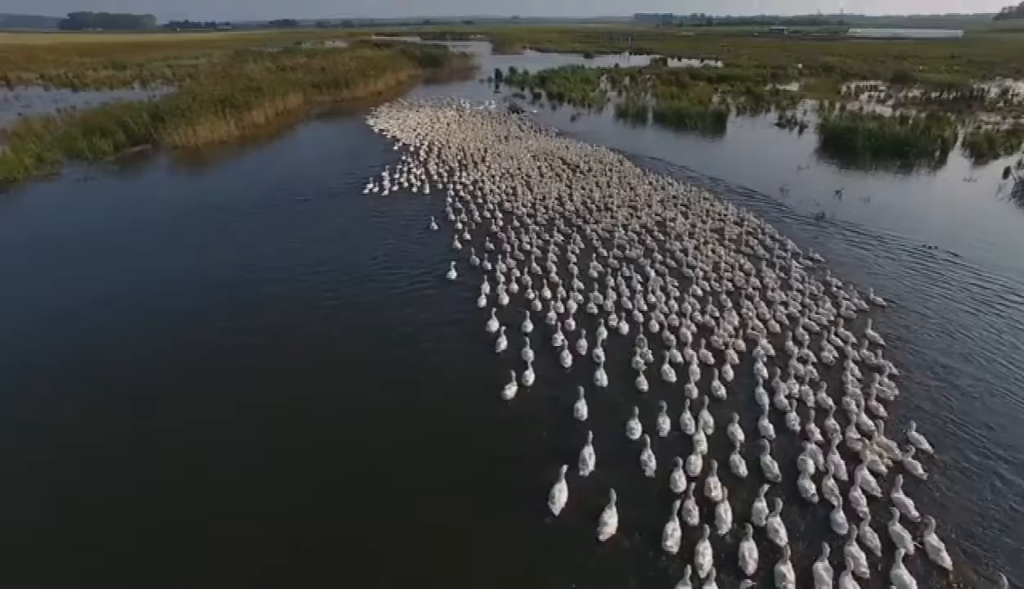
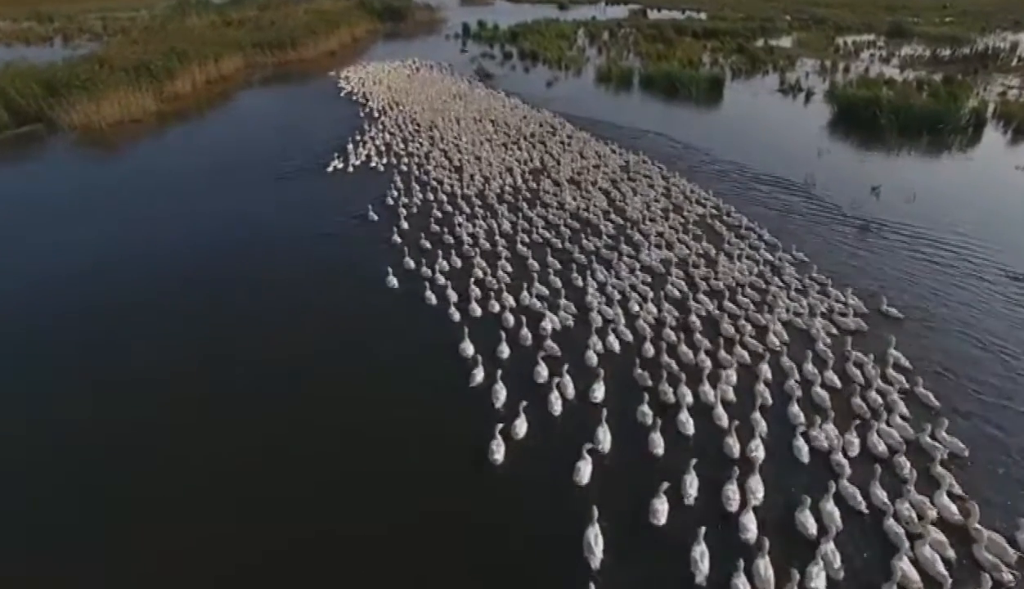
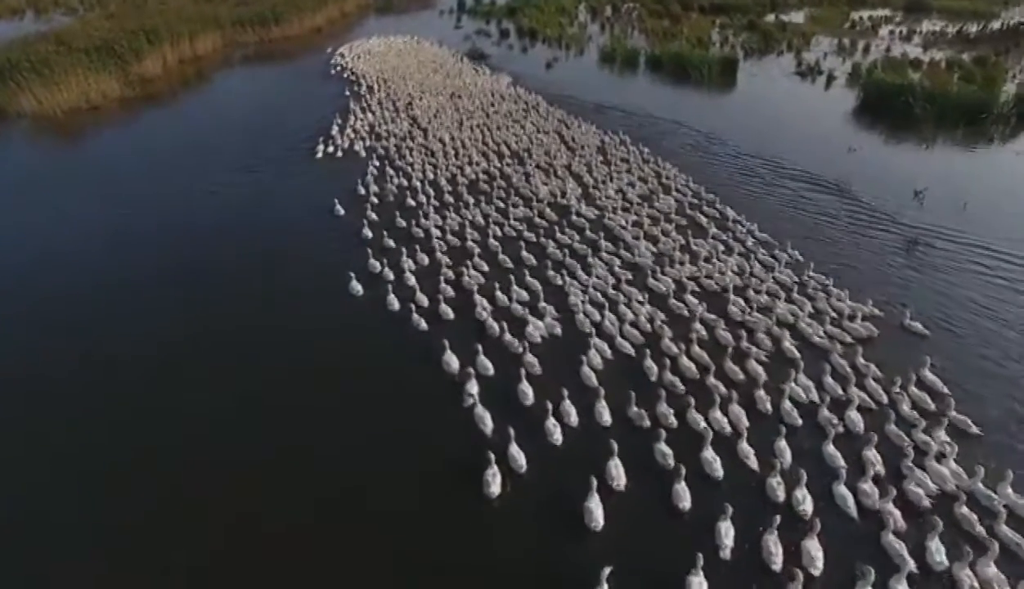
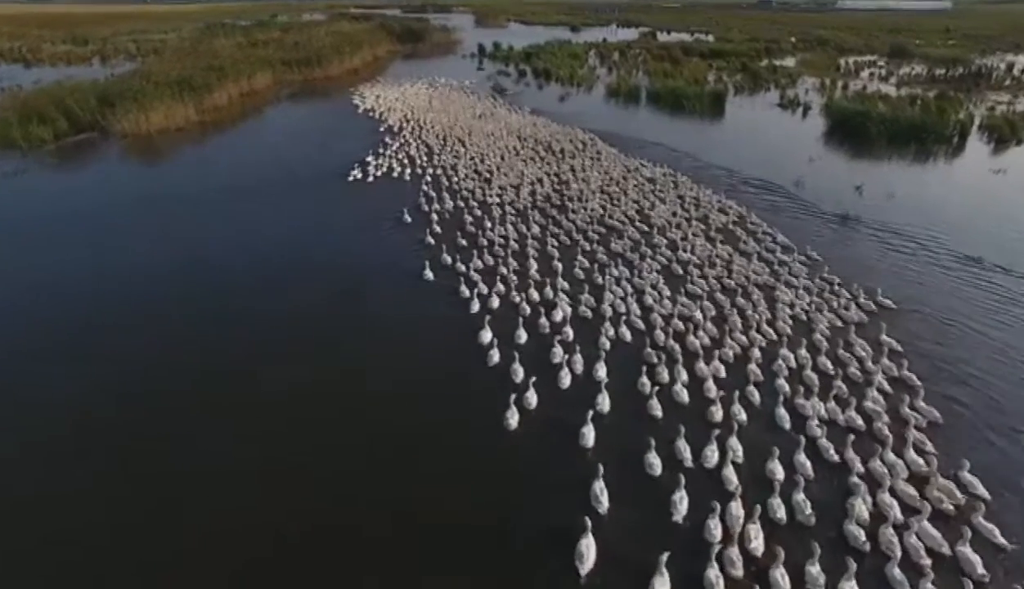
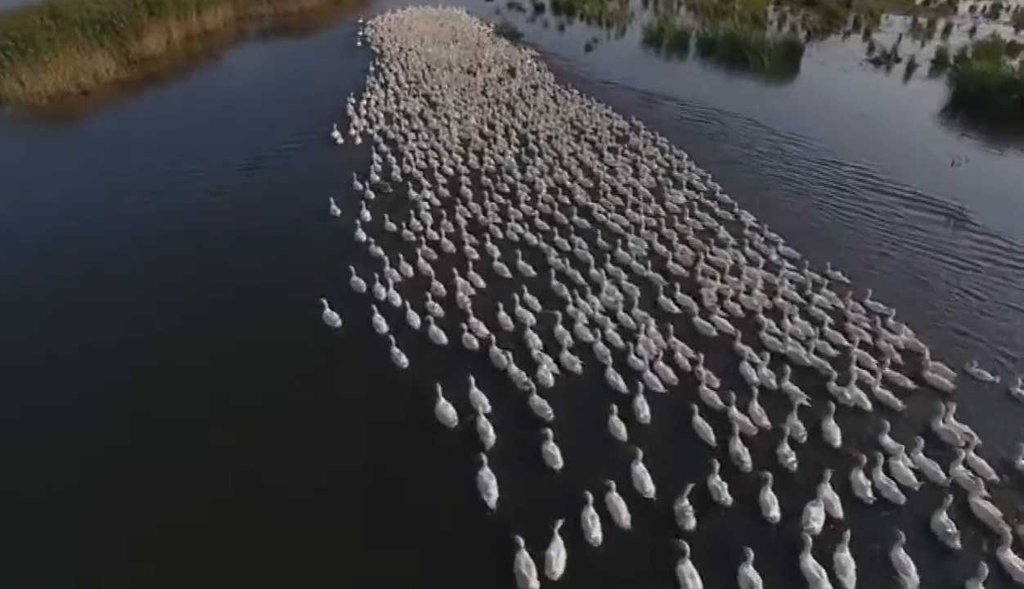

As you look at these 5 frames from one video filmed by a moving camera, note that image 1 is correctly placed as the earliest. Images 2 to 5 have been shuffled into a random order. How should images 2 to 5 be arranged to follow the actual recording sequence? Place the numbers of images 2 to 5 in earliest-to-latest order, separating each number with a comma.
4, 2, 3, 5
